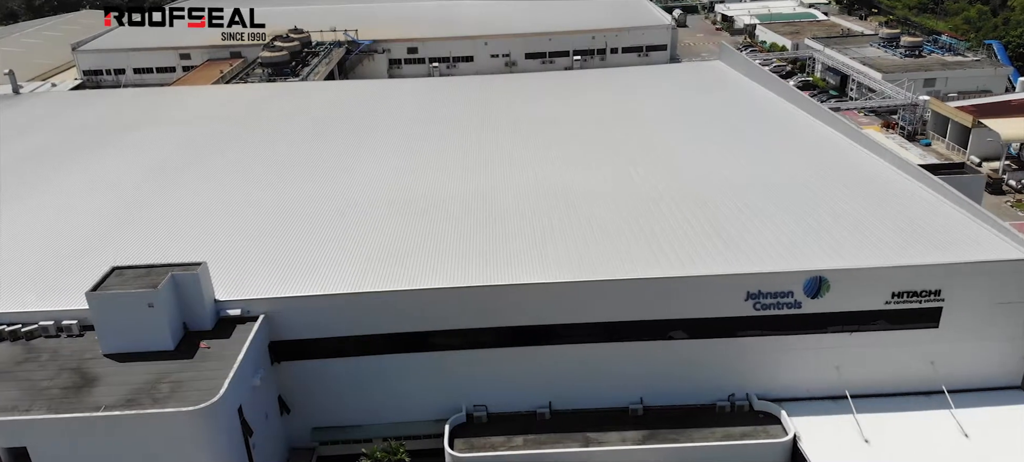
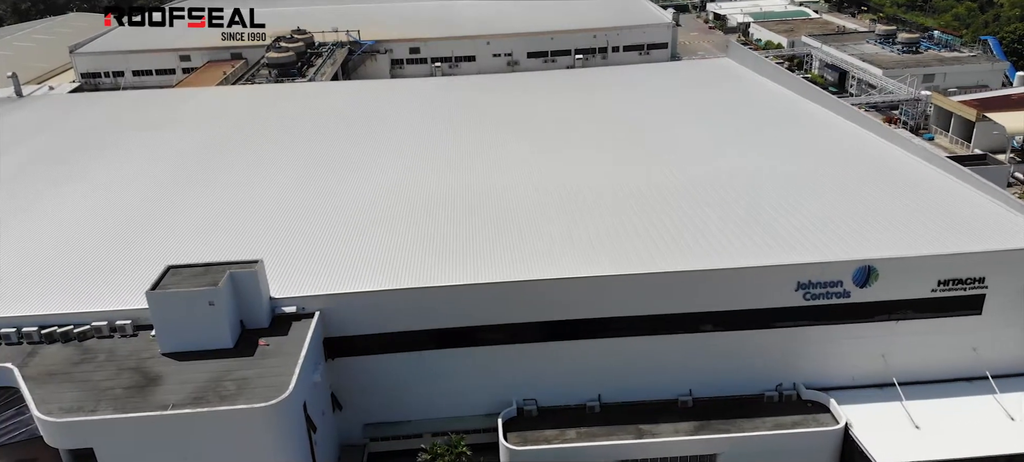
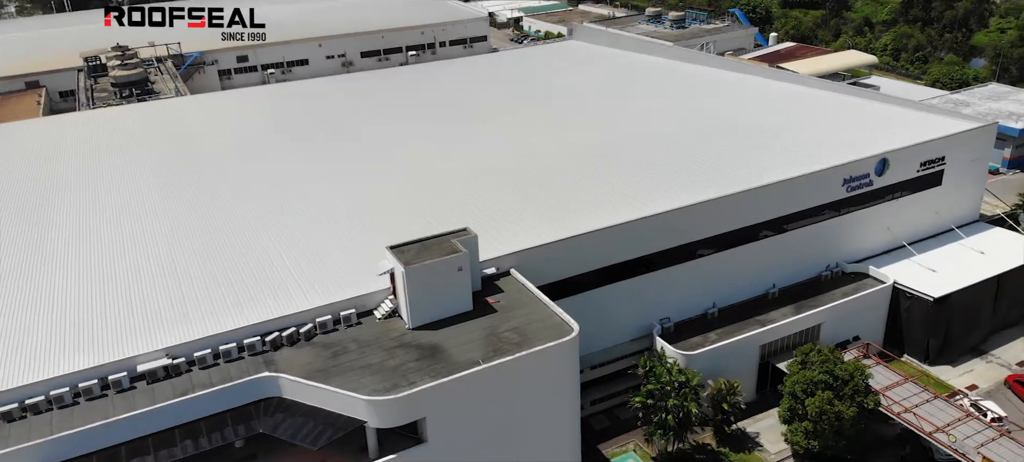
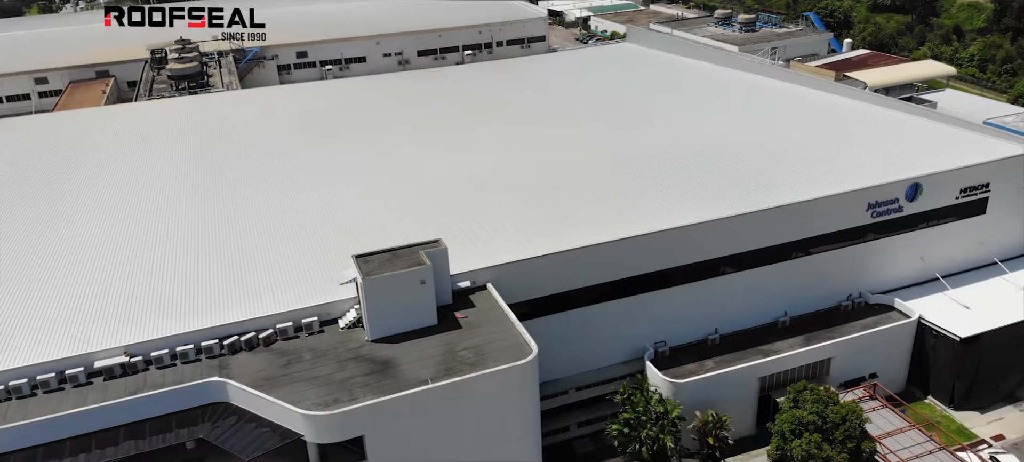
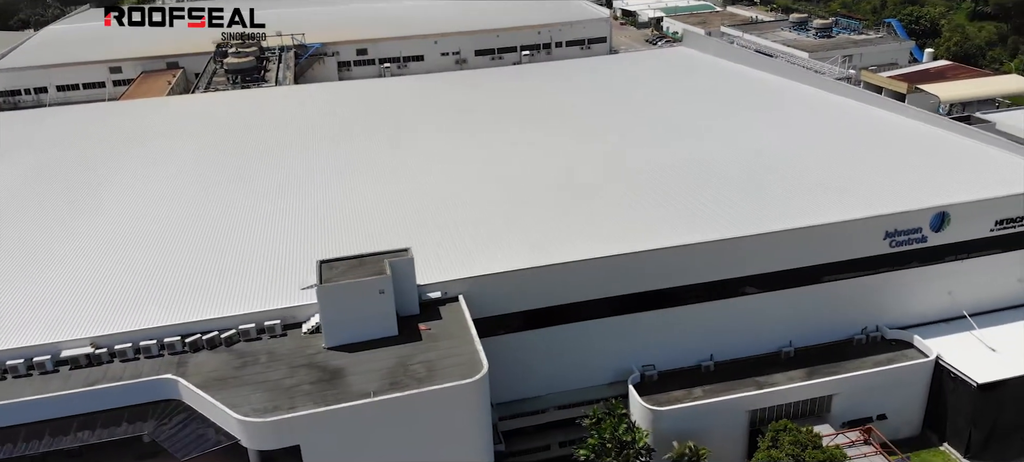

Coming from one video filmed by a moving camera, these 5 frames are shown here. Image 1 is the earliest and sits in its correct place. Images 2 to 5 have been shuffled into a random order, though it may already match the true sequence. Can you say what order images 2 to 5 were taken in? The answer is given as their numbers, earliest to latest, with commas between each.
2, 5, 4, 3
